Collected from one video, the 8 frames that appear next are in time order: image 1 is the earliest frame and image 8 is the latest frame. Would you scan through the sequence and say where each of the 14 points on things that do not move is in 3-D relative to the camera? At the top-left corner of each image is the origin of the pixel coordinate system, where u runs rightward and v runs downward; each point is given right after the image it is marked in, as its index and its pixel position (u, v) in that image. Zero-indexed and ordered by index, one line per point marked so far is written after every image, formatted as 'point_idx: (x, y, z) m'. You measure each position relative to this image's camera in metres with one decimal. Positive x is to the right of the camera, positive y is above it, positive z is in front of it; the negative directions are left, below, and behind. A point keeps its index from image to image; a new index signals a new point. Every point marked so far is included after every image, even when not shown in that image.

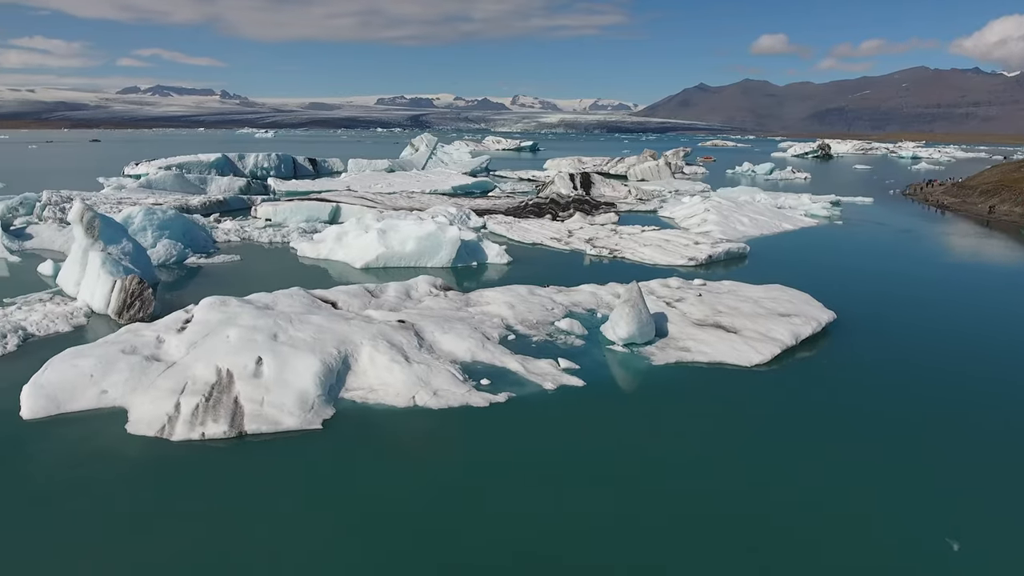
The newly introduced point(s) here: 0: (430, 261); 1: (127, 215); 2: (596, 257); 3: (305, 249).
0: (-2.1, +0.7, +16.2) m
1: (-9.6, +1.8, +16.1) m
2: (+2.3, +0.9, +18.2) m
3: (-5.5, +1.1, +17.3) m
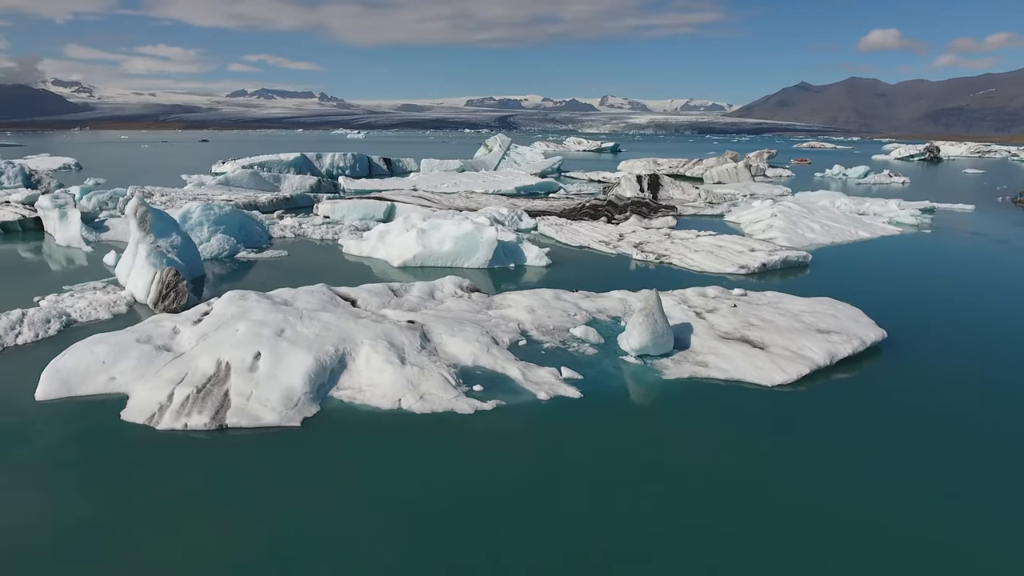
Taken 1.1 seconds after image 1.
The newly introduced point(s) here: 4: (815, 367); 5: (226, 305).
0: (-1.2, +0.7, +16.2) m
1: (-8.6, +2.0, +17.0) m
2: (+3.5, +0.7, +17.5) m
3: (-4.4, +1.1, +17.6) m
4: (+4.5, -1.2, +9.7) m
5: (-4.6, -0.3, +10.5) m
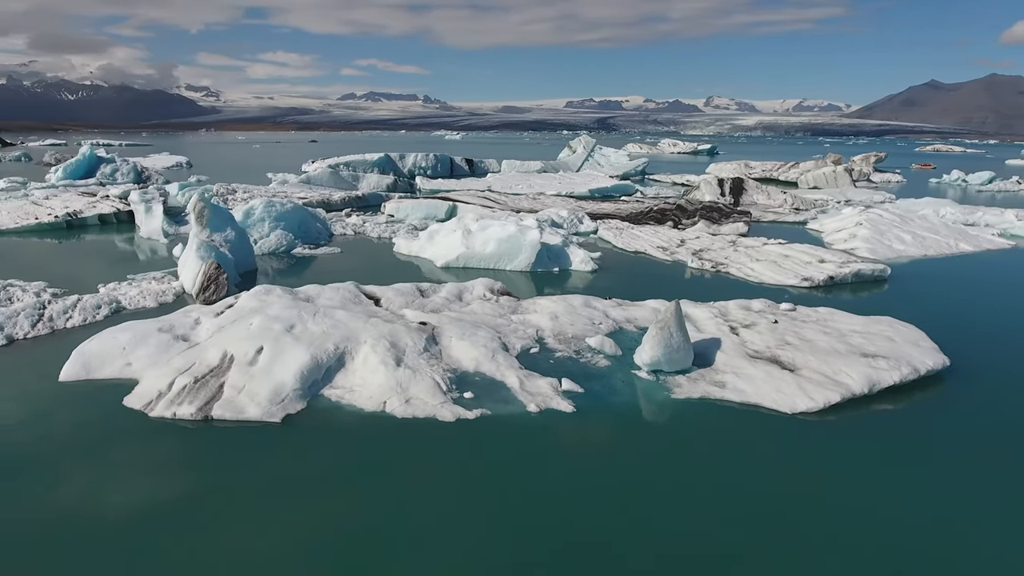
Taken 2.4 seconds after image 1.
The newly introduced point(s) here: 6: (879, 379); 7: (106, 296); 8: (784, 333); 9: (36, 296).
0: (-0.1, +0.6, +15.9) m
1: (-7.3, +2.2, +17.9) m
2: (+4.7, +0.4, +16.6) m
3: (-3.1, +1.2, +17.9) m
4: (+4.5, -1.4, +8.7) m
5: (-4.3, -0.2, +10.8) m
6: (+5.0, -1.3, +8.9) m
7: (-7.5, -0.2, +12.1) m
8: (+4.4, -0.7, +10.5) m
9: (-8.6, -0.1, +11.9) m
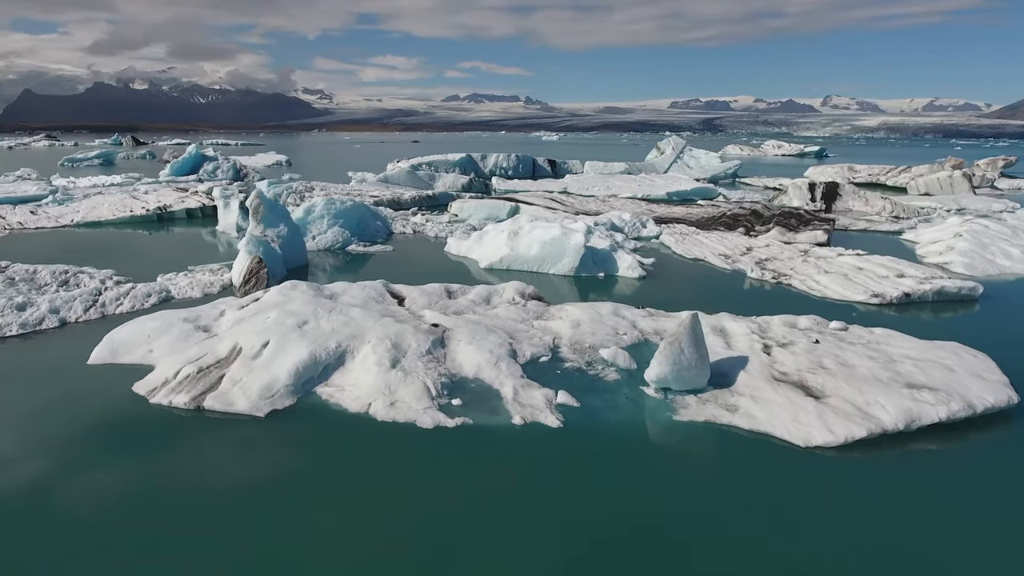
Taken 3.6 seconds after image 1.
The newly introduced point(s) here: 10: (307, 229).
0: (+0.9, +0.5, +15.5) m
1: (-5.7, +2.4, +18.5) m
2: (+5.8, +0.2, +15.4) m
3: (-1.6, +1.2, +17.9) m
4: (+4.3, -1.7, +7.7) m
5: (-4.0, -0.1, +11.1) m
6: (+4.9, -1.5, +7.8) m
7: (-7.0, 0.0, +12.9) m
8: (+4.5, -1.0, +9.5) m
9: (-8.1, +0.1, +12.8) m
10: (-5.8, +1.7, +18.1) m
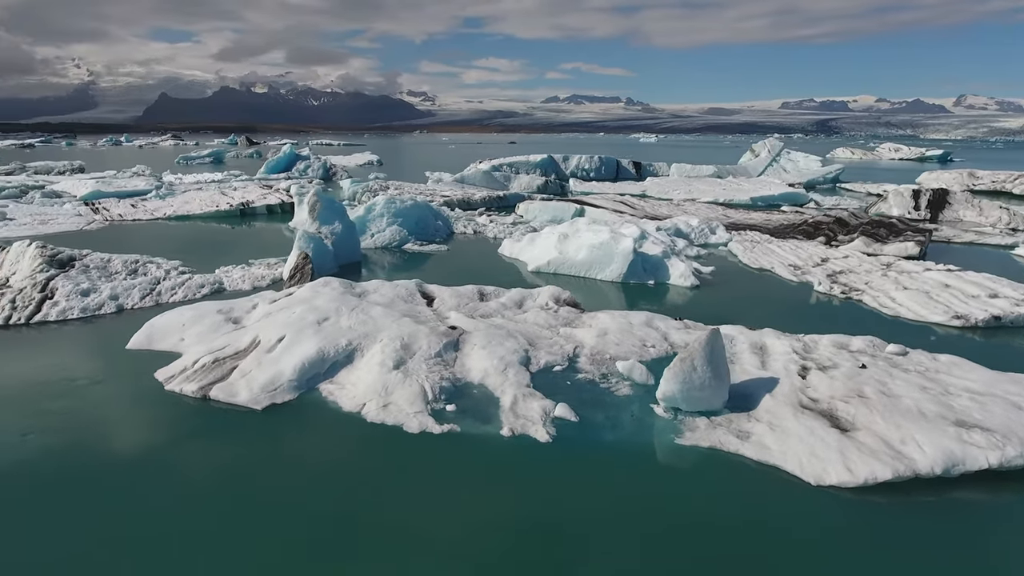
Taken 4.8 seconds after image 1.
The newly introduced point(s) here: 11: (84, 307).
0: (+2.0, +0.4, +14.9) m
1: (-4.1, +2.5, +18.9) m
2: (+6.8, -0.2, +14.2) m
3: (-0.1, +1.1, +17.7) m
4: (+4.1, -1.9, +6.7) m
5: (-3.6, 0.0, +11.3) m
6: (+4.7, -1.8, +6.8) m
7: (-6.2, +0.2, +13.5) m
8: (+4.6, -1.2, +8.4) m
9: (-7.3, +0.3, +13.7) m
10: (-4.2, +1.8, +18.5) m
11: (-7.7, -0.3, +11.6) m
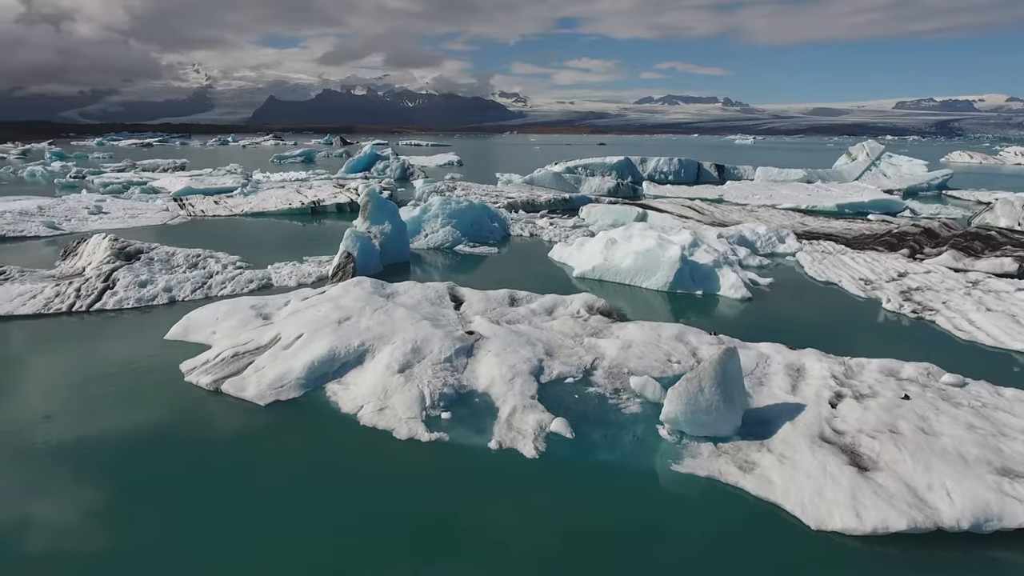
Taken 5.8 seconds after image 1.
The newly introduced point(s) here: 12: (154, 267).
0: (+3.0, +0.2, +14.3) m
1: (-2.4, +2.5, +19.1) m
2: (+7.6, -0.5, +12.9) m
3: (+1.2, +1.0, +17.4) m
4: (+3.8, -2.1, +5.9) m
5: (-3.1, 0.0, +11.5) m
6: (+4.4, -2.0, +5.9) m
7: (-5.4, +0.3, +14.1) m
8: (+4.5, -1.5, +7.5) m
9: (-6.4, +0.5, +14.3) m
10: (-2.6, +1.8, +18.7) m
11: (-7.1, -0.2, +12.3) m
12: (-7.5, +0.4, +13.6) m
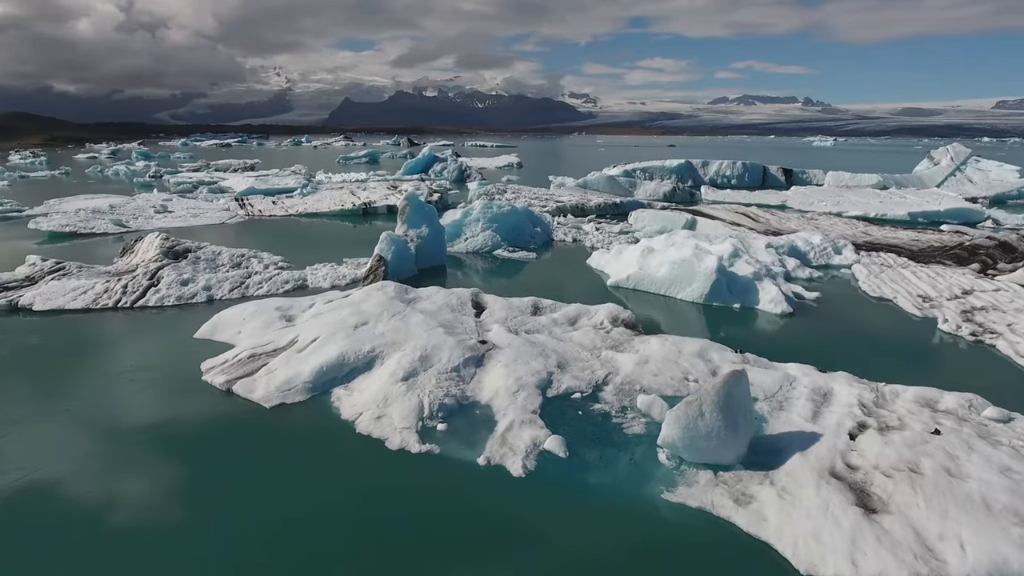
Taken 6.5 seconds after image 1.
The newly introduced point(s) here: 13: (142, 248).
0: (+3.6, -0.1, +13.8) m
1: (-1.2, +2.4, +19.1) m
2: (+8.0, -0.9, +11.9) m
3: (+2.2, +0.8, +17.0) m
4: (+3.5, -2.4, +5.3) m
5: (-2.7, -0.1, +11.7) m
6: (+4.1, -2.3, +5.3) m
7: (-4.7, +0.3, +14.4) m
8: (+4.4, -1.7, +6.9) m
9: (-5.7, +0.5, +14.8) m
10: (-1.4, +1.7, +18.8) m
11: (-6.6, -0.1, +12.9) m
12: (-6.9, +0.5, +14.2) m
13: (-8.6, +0.9, +15.1) m
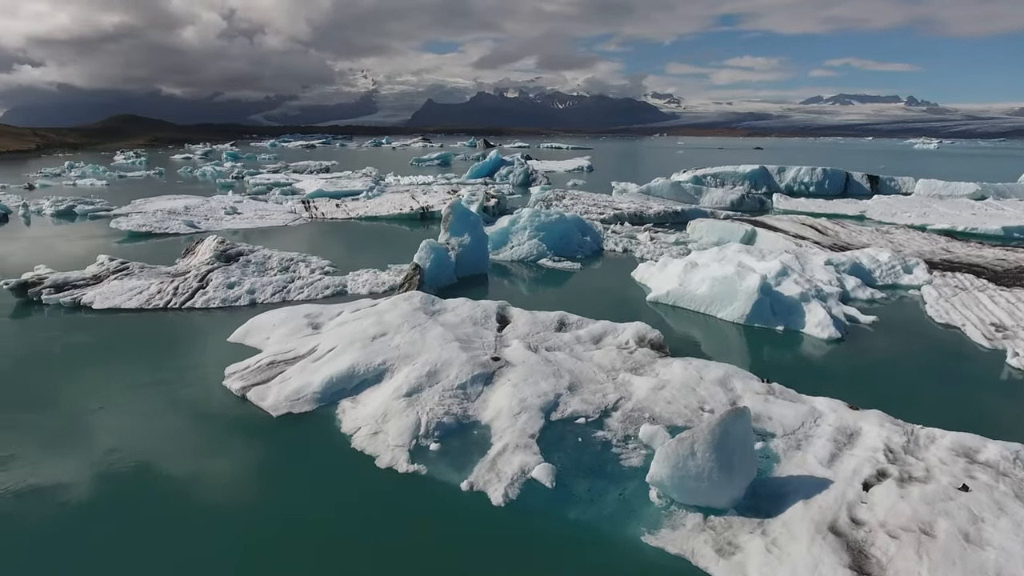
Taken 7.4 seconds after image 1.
0: (+4.3, -0.5, +13.2) m
1: (+0.3, +2.1, +19.0) m
2: (+8.4, -1.4, +10.7) m
3: (+3.3, +0.5, +16.5) m
4: (+3.1, -2.7, +4.8) m
5: (-2.3, -0.2, +11.8) m
6: (+3.7, -2.7, +4.6) m
7: (-3.9, +0.2, +14.8) m
8: (+4.2, -2.1, +6.2) m
9: (-4.8, +0.4, +15.3) m
10: (-0.1, +1.4, +18.7) m
11: (-6.0, -0.2, +13.5) m
12: (-6.0, +0.4, +14.8) m
13: (-7.7, +0.9, +15.9) m
